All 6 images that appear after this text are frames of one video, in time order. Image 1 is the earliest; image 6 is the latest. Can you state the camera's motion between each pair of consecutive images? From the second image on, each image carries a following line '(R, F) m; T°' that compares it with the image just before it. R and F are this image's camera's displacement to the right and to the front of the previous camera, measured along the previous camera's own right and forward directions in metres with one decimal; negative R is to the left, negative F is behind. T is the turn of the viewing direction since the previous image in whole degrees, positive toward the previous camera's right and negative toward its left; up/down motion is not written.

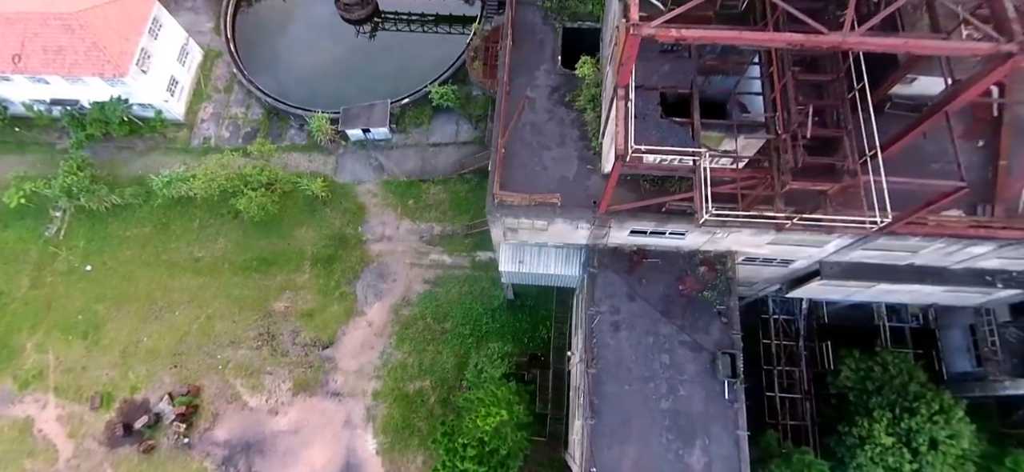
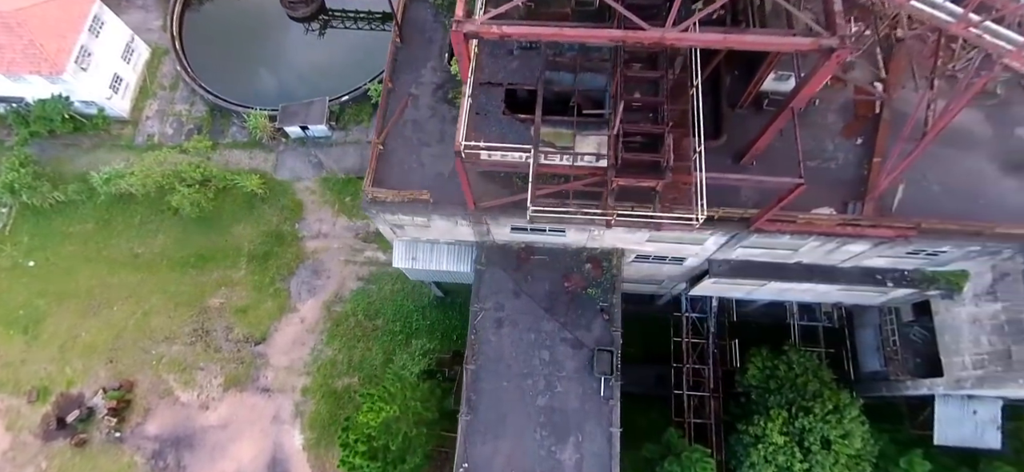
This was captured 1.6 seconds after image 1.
(+3.8, 0.0) m; -1°
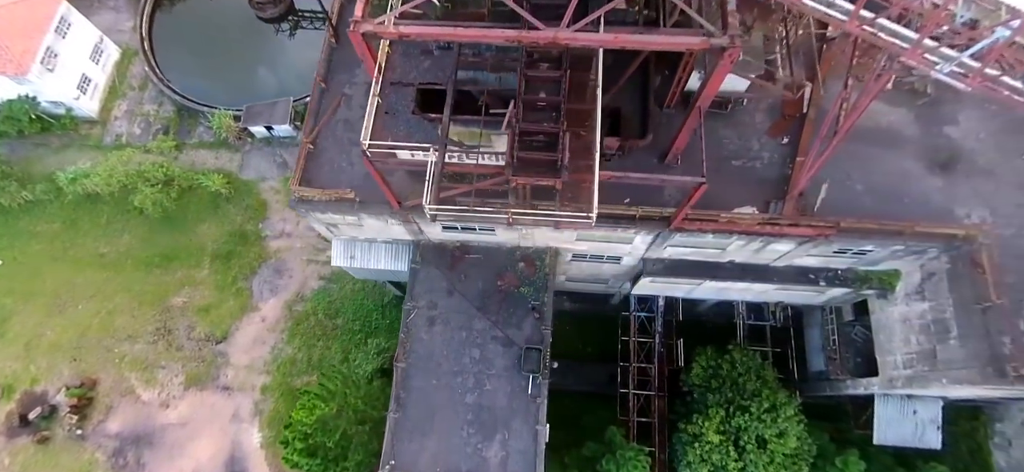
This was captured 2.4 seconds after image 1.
(+2.2, -0.1) m; 0°
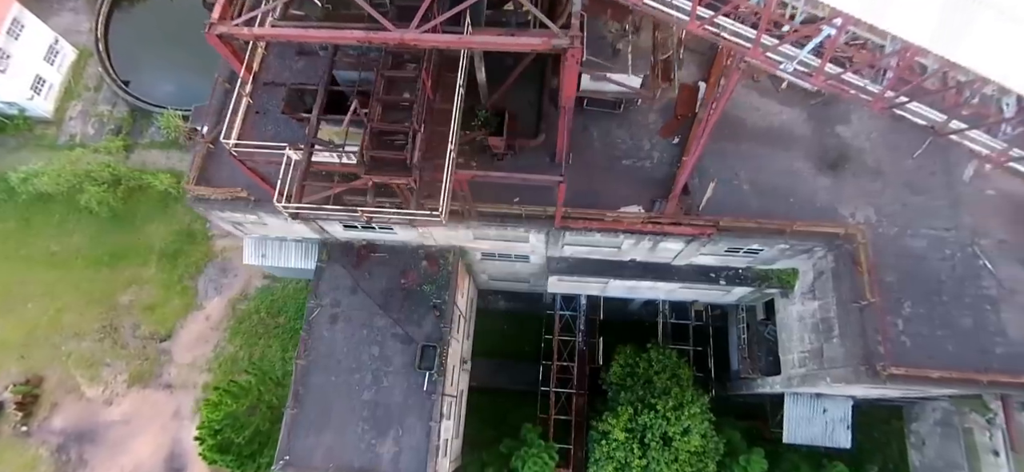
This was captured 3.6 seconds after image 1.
(+3.2, -0.1) m; 0°
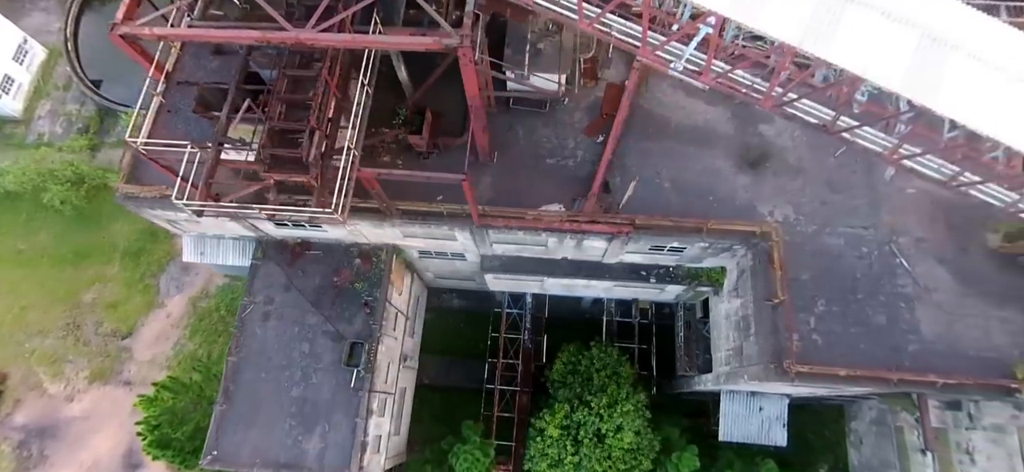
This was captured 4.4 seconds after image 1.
(+2.3, -0.1) m; 0°
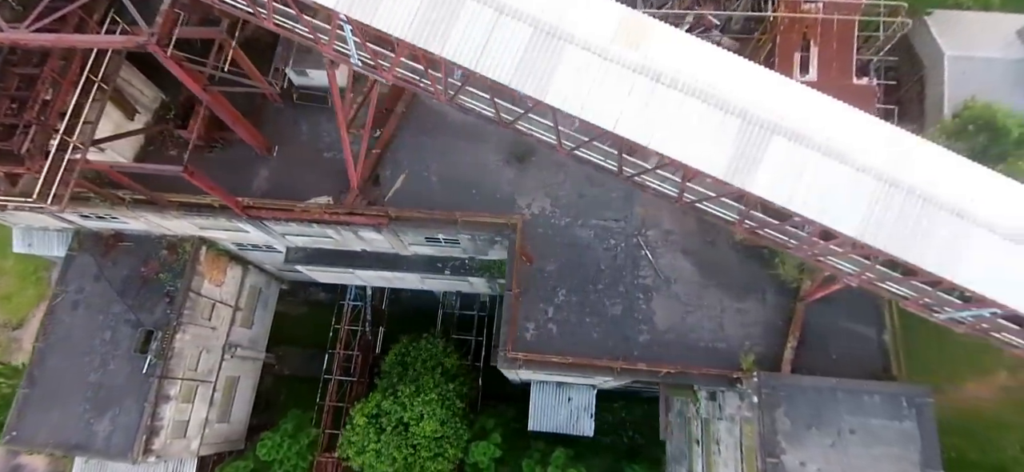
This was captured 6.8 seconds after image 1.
(+7.0, -0.3) m; -1°
